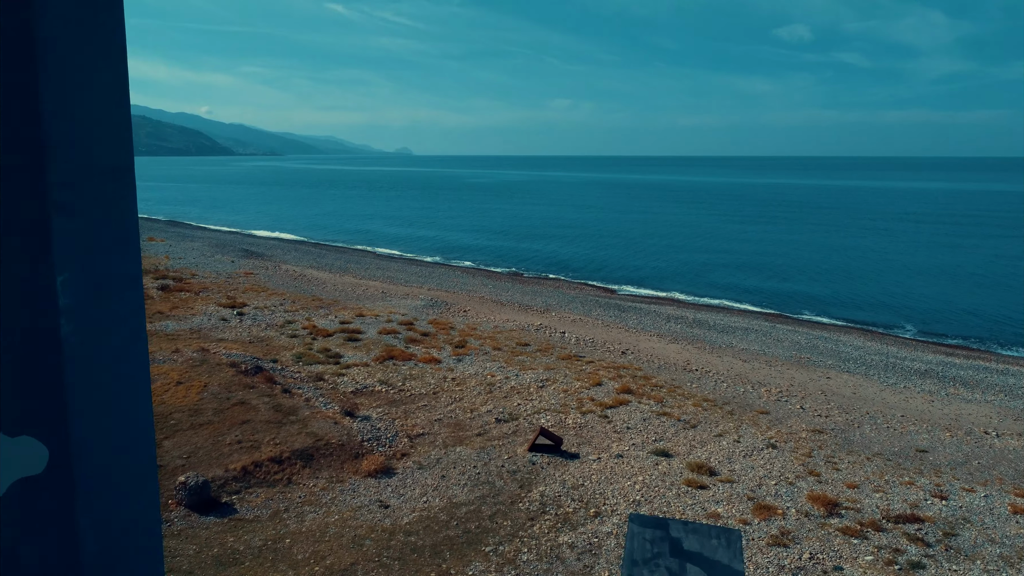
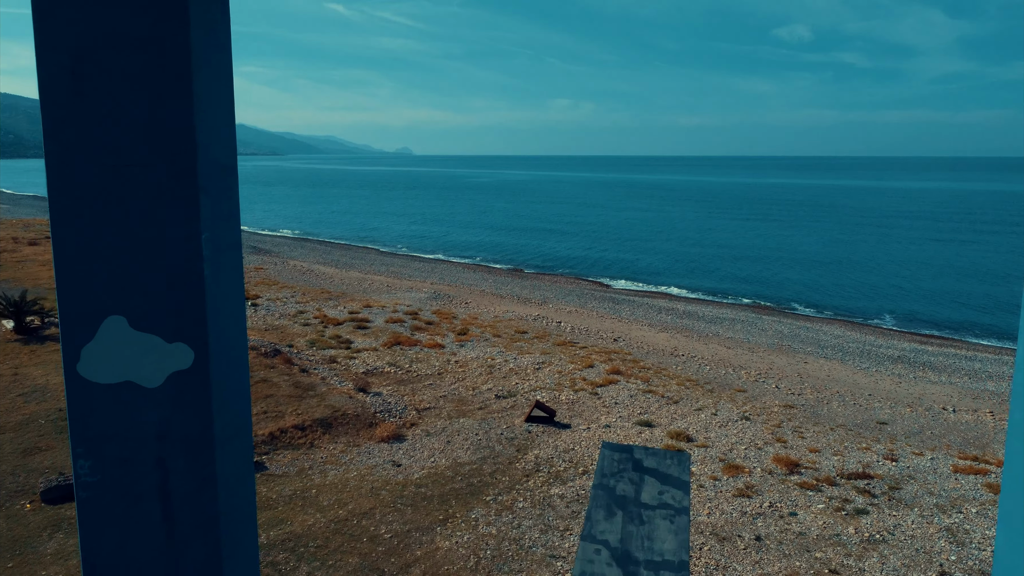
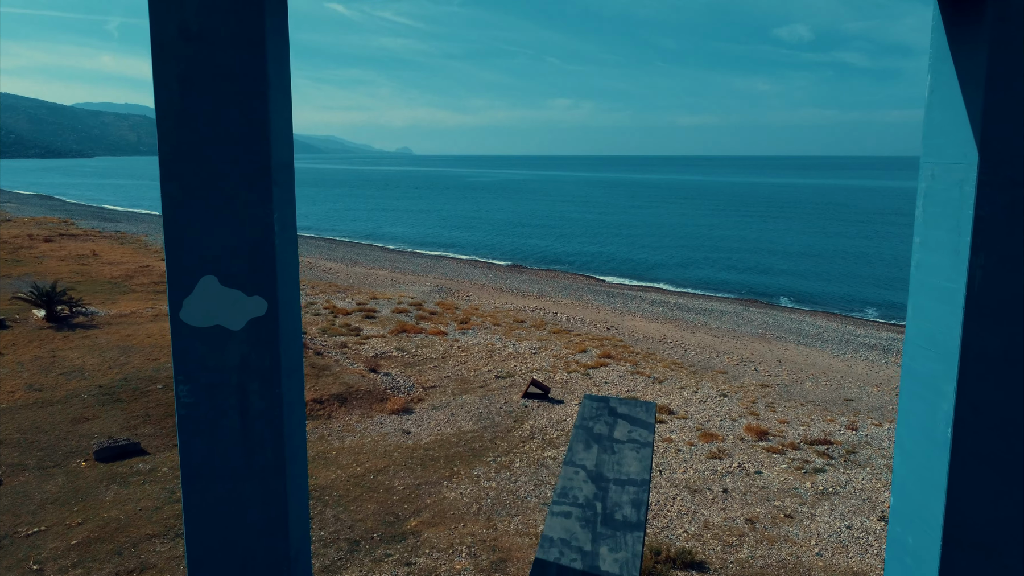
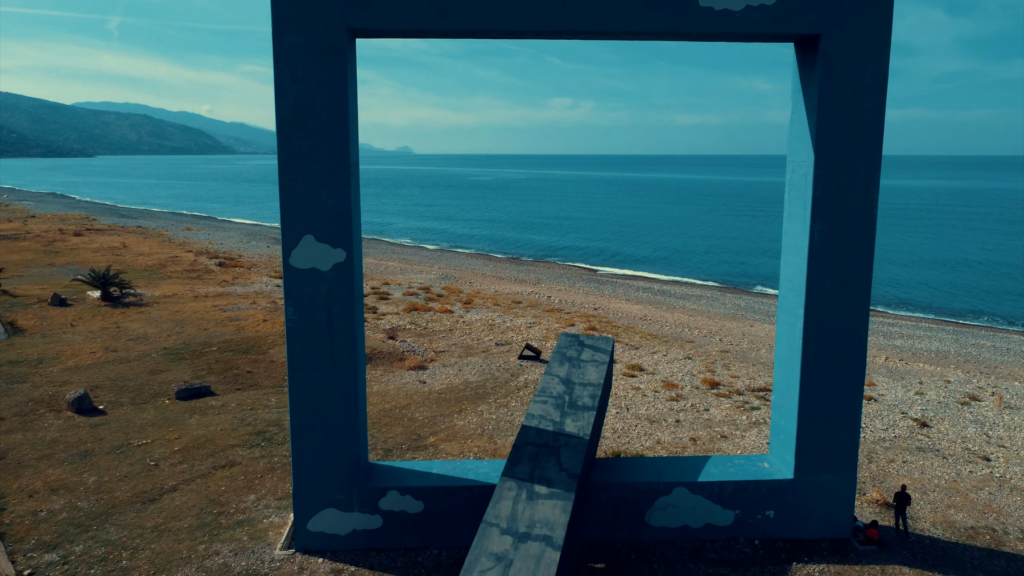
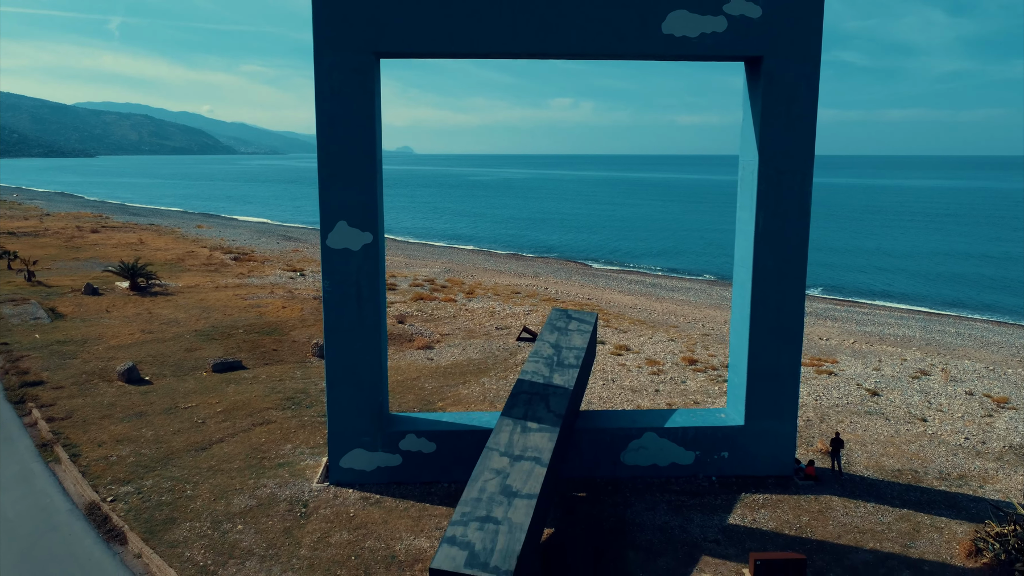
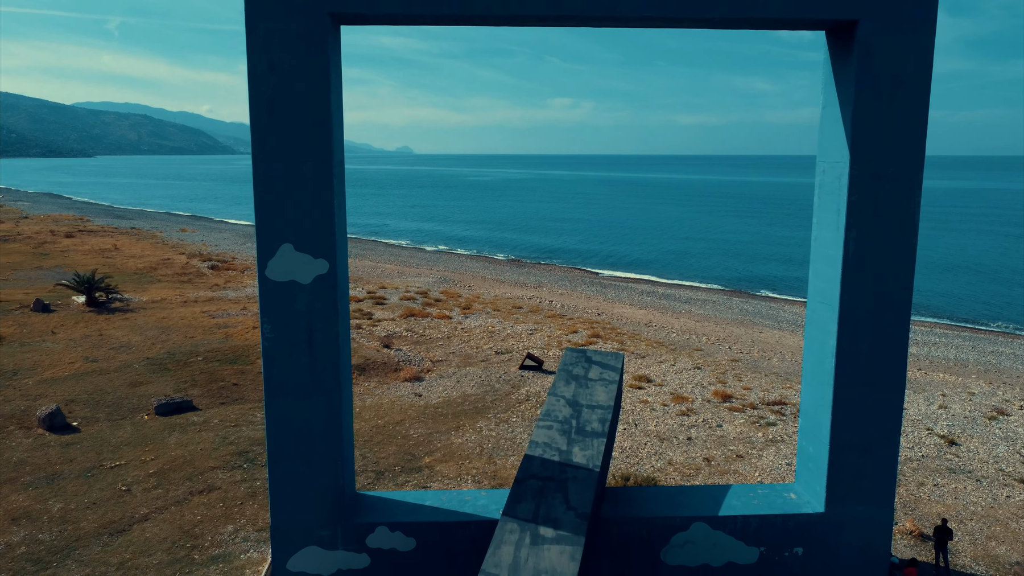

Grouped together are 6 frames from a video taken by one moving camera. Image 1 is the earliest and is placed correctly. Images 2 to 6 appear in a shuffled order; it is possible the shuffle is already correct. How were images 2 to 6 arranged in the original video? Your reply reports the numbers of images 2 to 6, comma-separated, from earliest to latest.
2, 3, 6, 4, 5
